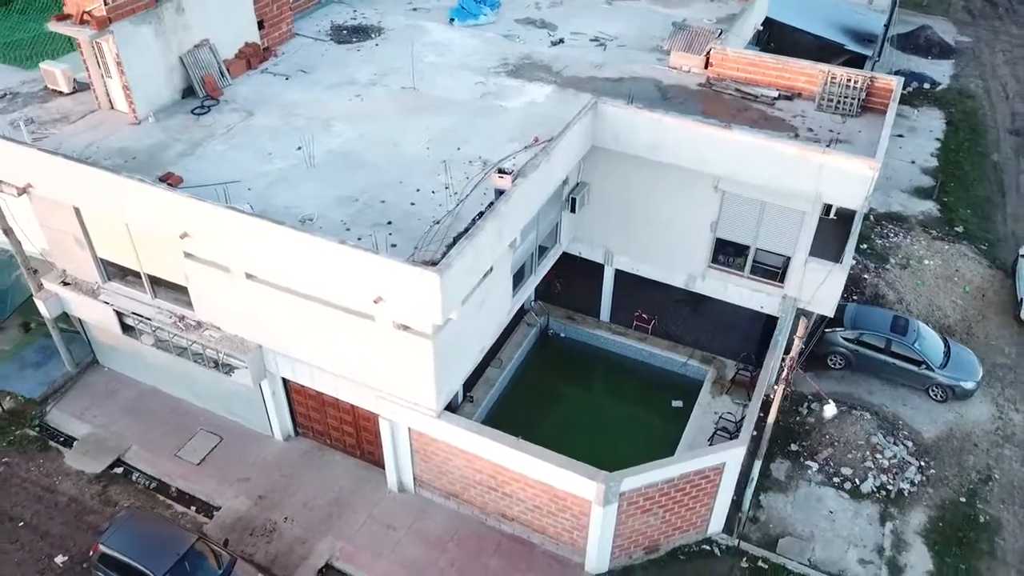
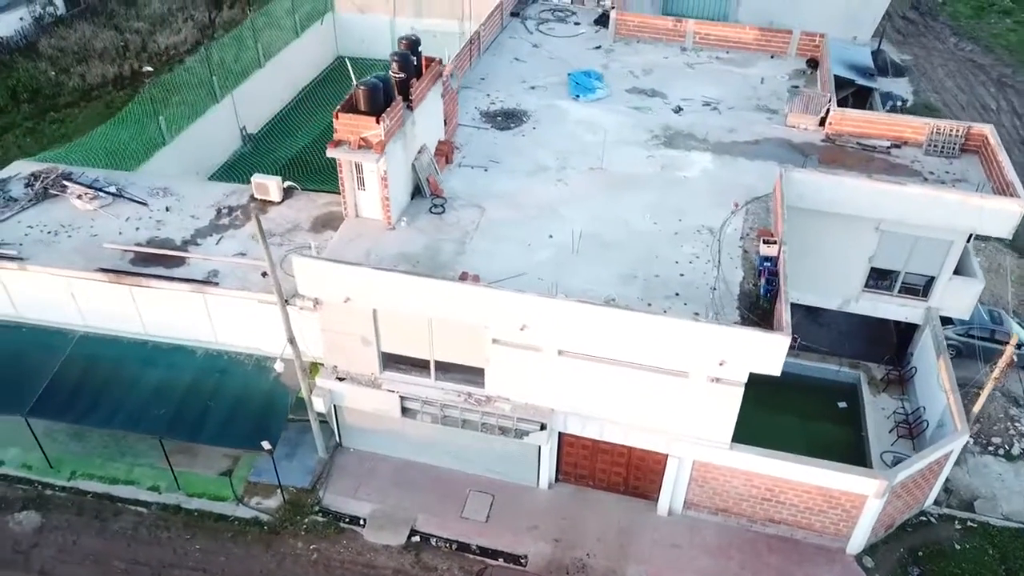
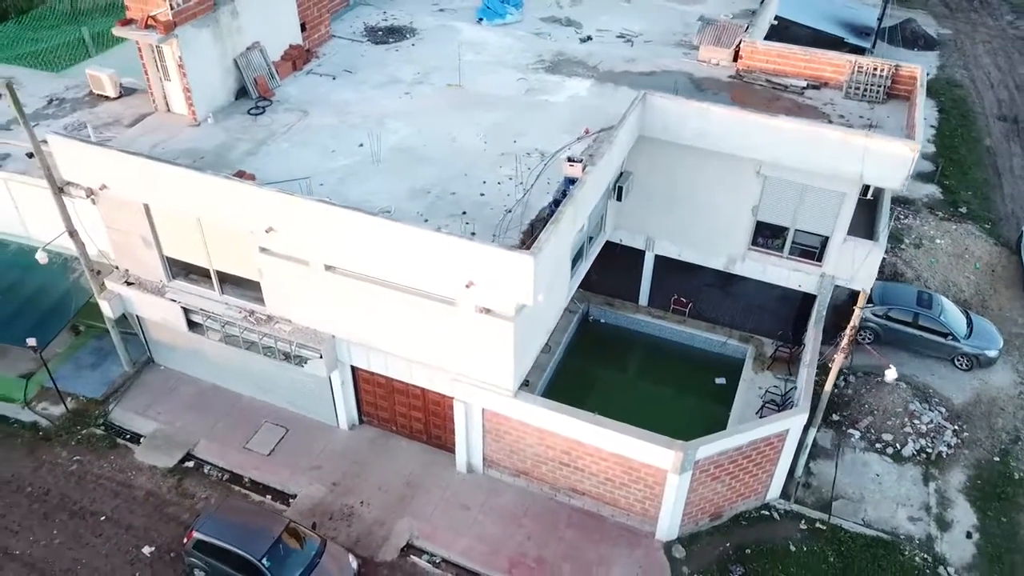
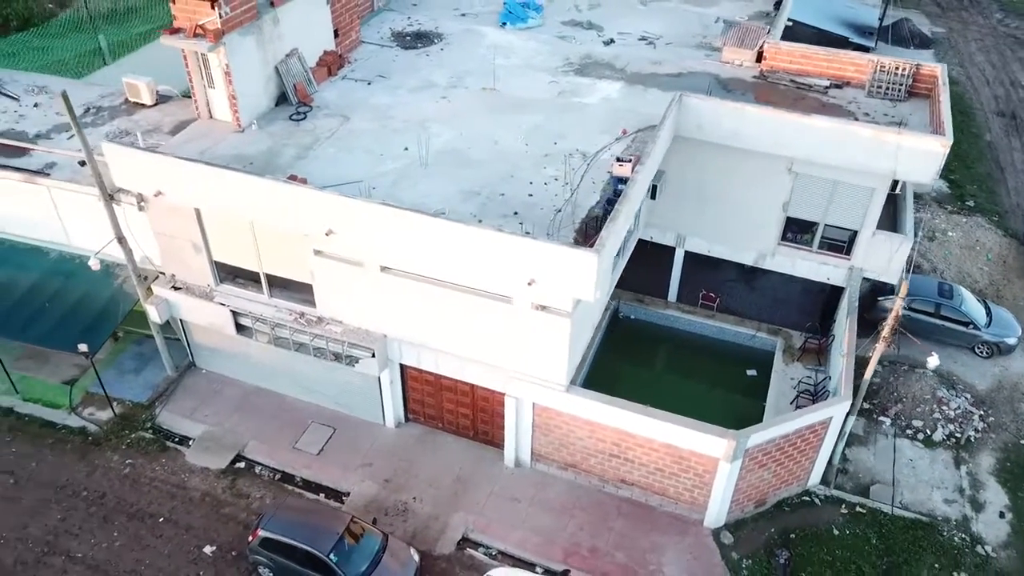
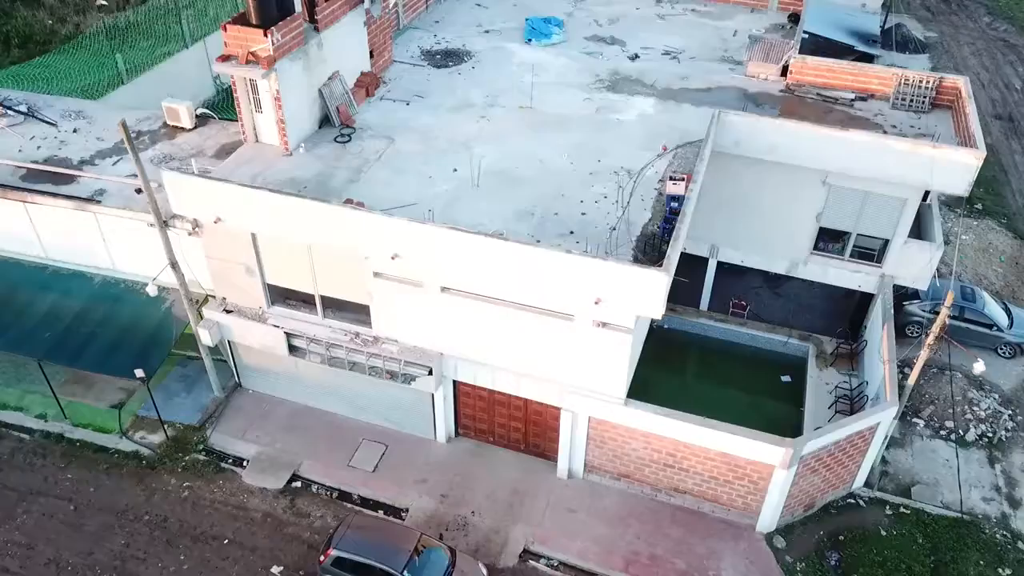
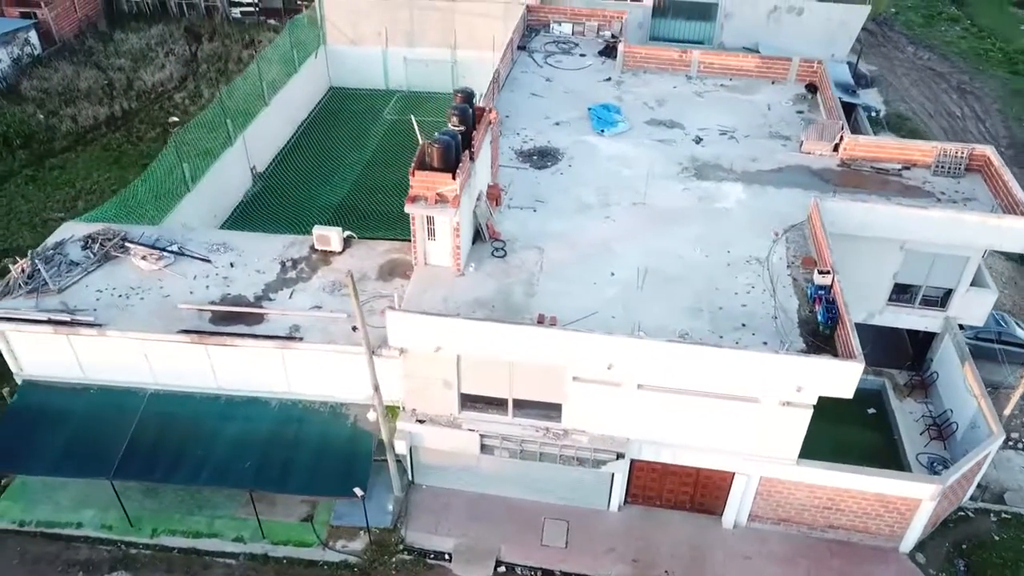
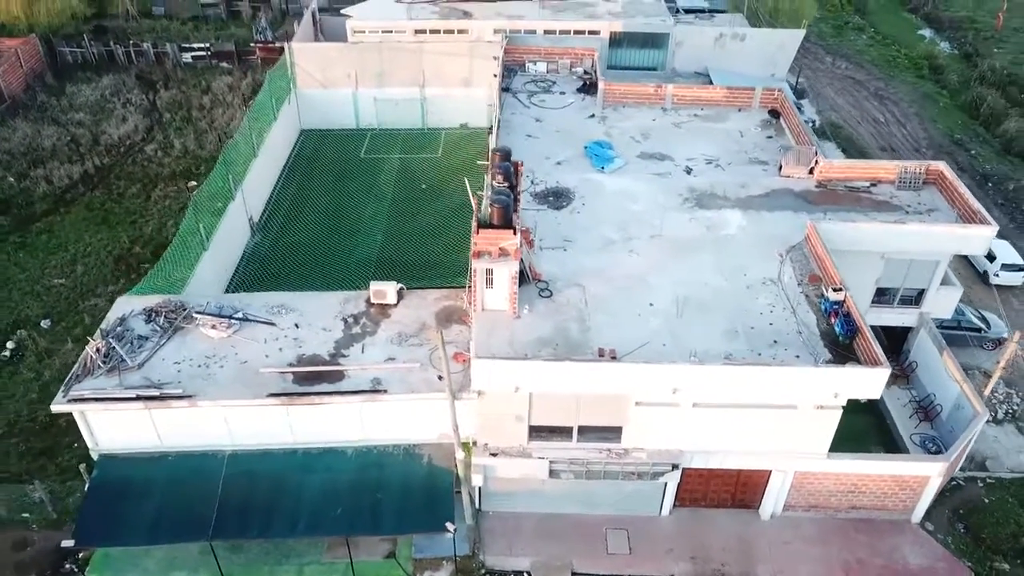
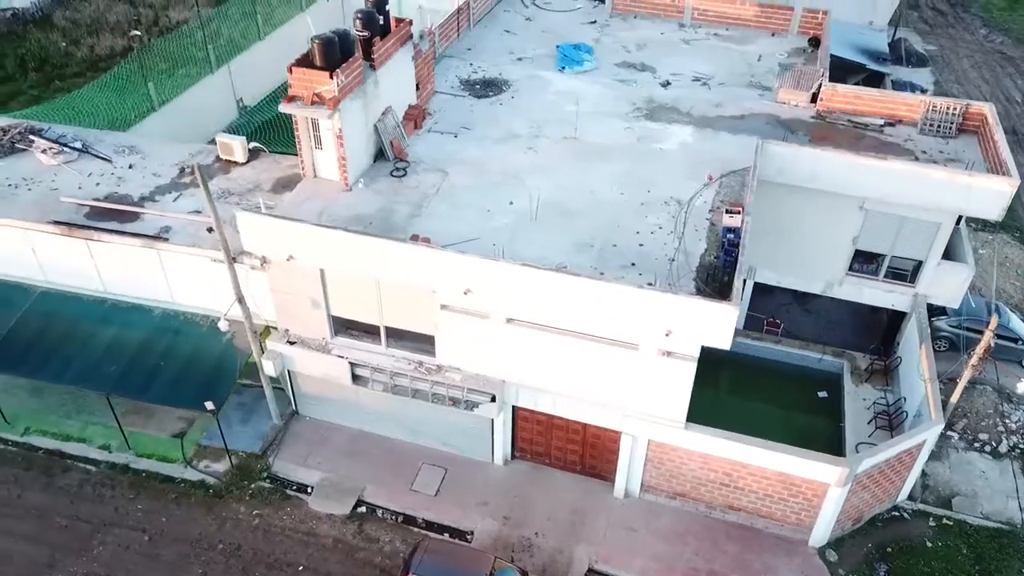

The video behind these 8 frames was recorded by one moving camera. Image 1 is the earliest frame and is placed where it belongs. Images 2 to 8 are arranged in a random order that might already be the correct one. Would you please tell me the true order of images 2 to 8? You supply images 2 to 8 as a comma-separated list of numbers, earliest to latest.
3, 4, 5, 8, 2, 6, 7
